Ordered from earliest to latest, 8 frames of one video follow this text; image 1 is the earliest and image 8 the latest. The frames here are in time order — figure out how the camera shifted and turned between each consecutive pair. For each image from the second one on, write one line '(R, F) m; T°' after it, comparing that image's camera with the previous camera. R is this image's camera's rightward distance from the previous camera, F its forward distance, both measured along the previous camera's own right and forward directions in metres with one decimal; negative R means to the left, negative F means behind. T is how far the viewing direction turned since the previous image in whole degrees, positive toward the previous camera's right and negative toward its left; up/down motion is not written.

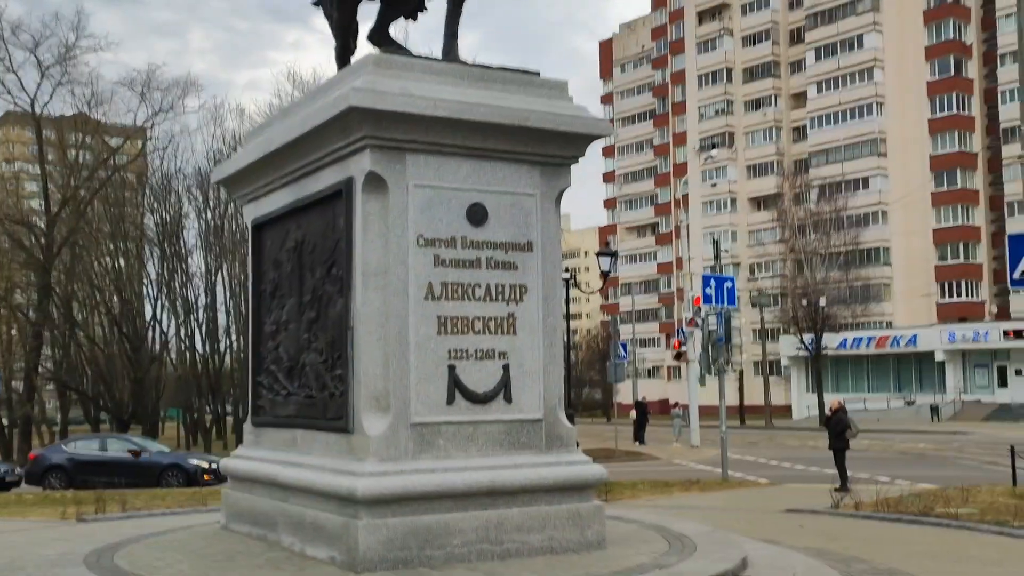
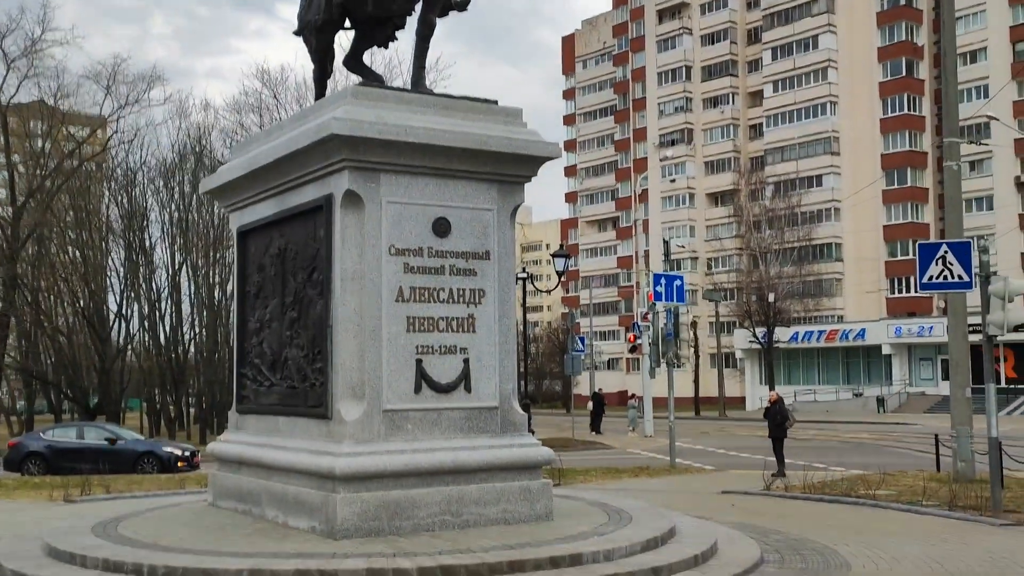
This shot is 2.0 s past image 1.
(0.0, -1.3) m; +2°
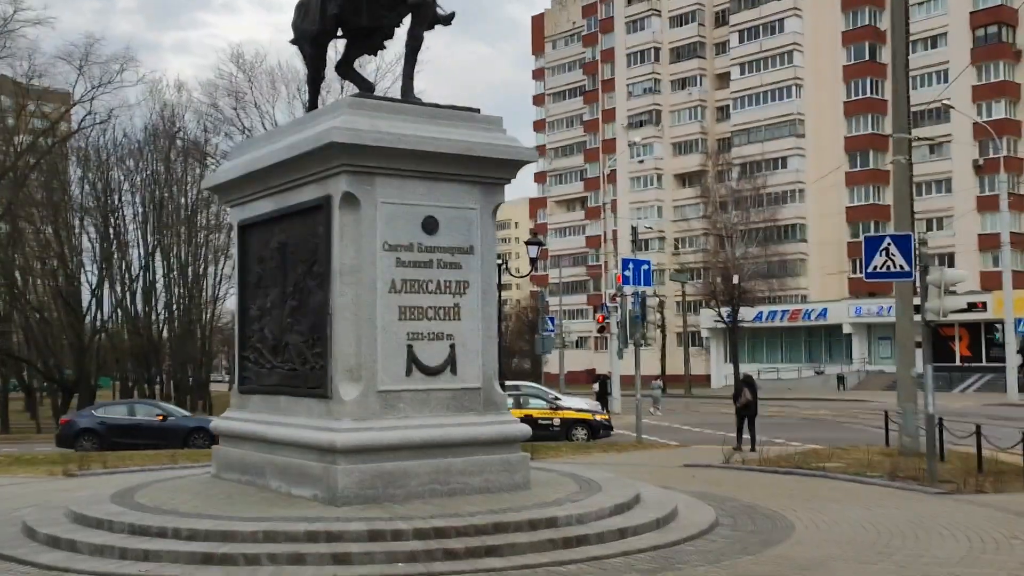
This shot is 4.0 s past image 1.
(-0.1, -1.1) m; +2°
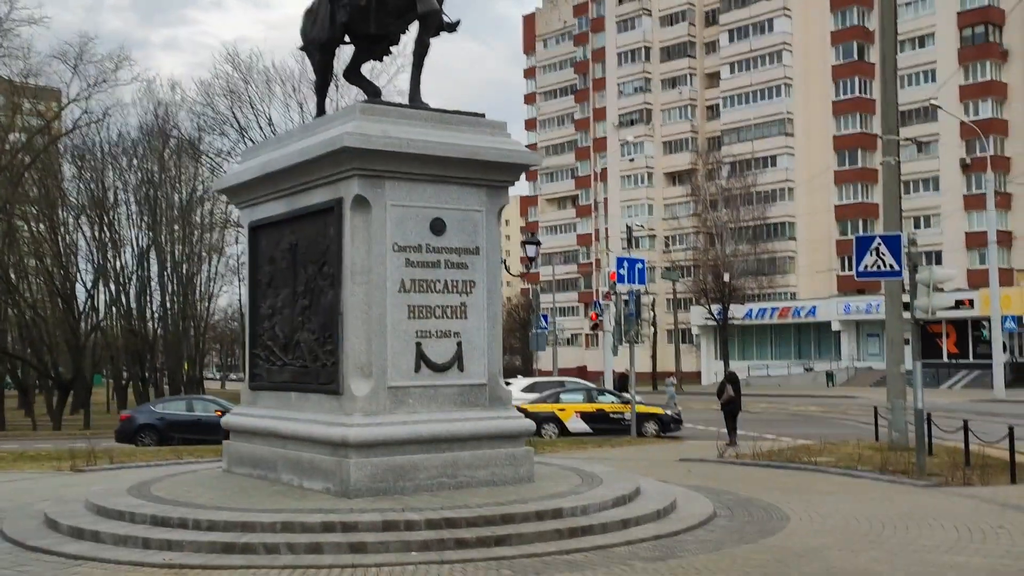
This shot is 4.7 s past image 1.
(-0.2, -0.4) m; +1°
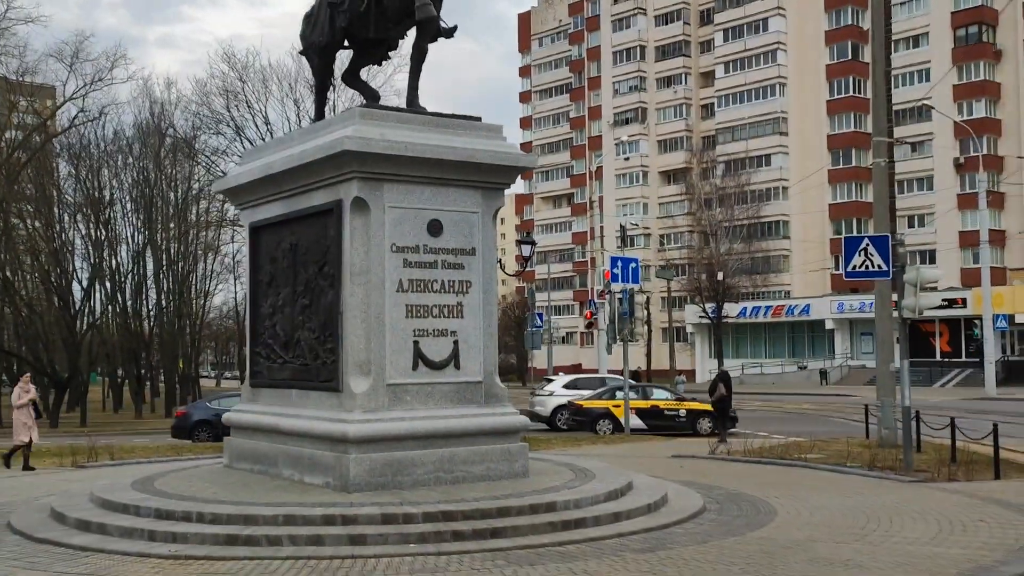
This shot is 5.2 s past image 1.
(0.0, -0.3) m; 0°
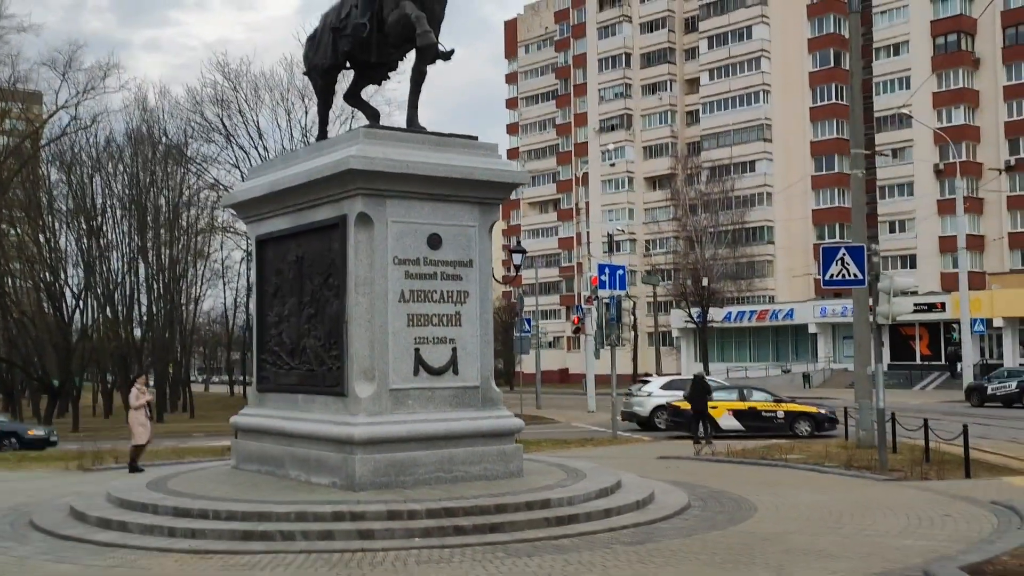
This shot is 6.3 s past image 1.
(-0.1, -0.7) m; +1°
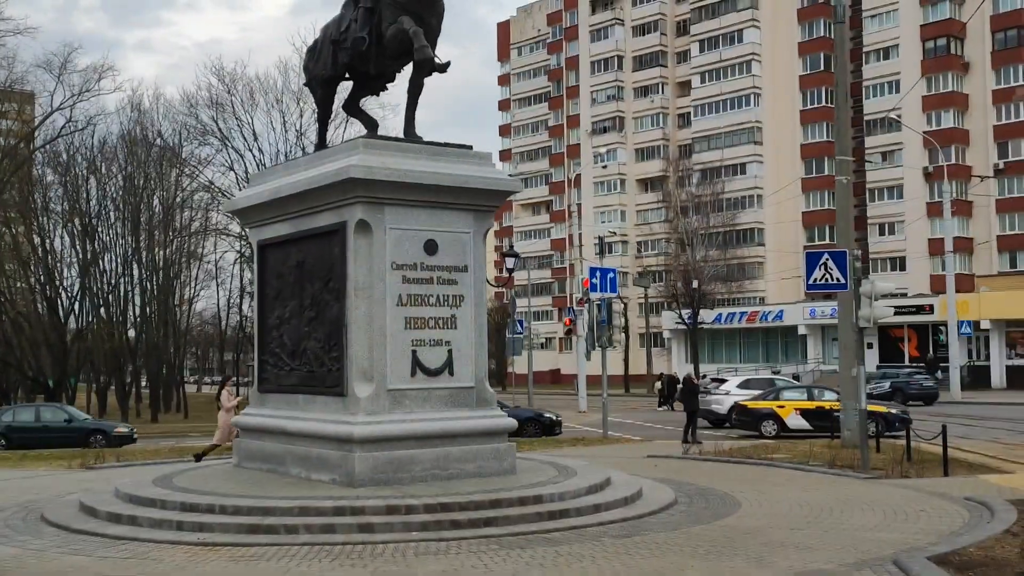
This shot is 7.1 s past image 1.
(0.0, -0.5) m; 0°
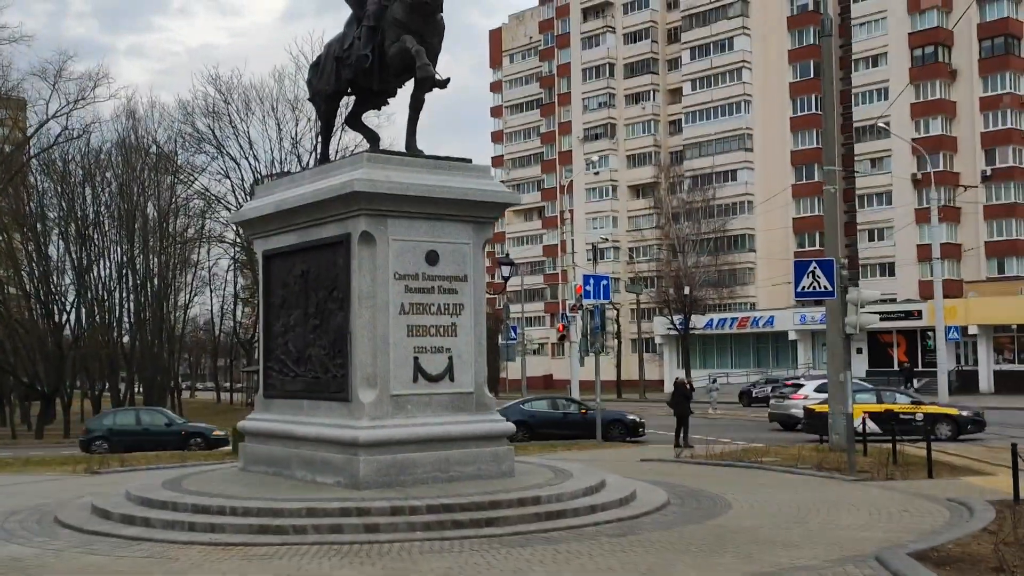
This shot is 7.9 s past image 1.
(-0.1, -0.5) m; 0°
